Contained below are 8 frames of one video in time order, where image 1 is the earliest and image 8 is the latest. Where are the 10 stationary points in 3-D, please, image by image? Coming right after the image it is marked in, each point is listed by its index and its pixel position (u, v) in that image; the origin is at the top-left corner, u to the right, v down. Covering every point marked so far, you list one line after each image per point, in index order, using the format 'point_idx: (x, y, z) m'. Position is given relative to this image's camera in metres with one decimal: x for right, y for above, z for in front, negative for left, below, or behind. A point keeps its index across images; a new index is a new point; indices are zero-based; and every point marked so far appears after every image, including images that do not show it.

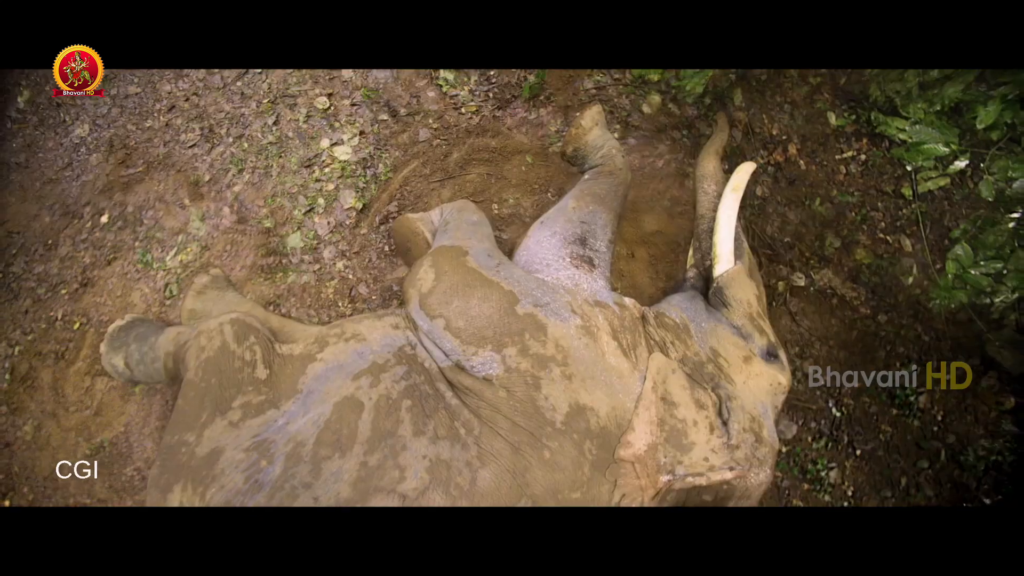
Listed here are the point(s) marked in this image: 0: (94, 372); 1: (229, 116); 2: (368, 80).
0: (-2.4, -0.5, +2.4) m
1: (-1.9, +1.2, +2.7) m
2: (-1.0, +1.4, +2.7) m
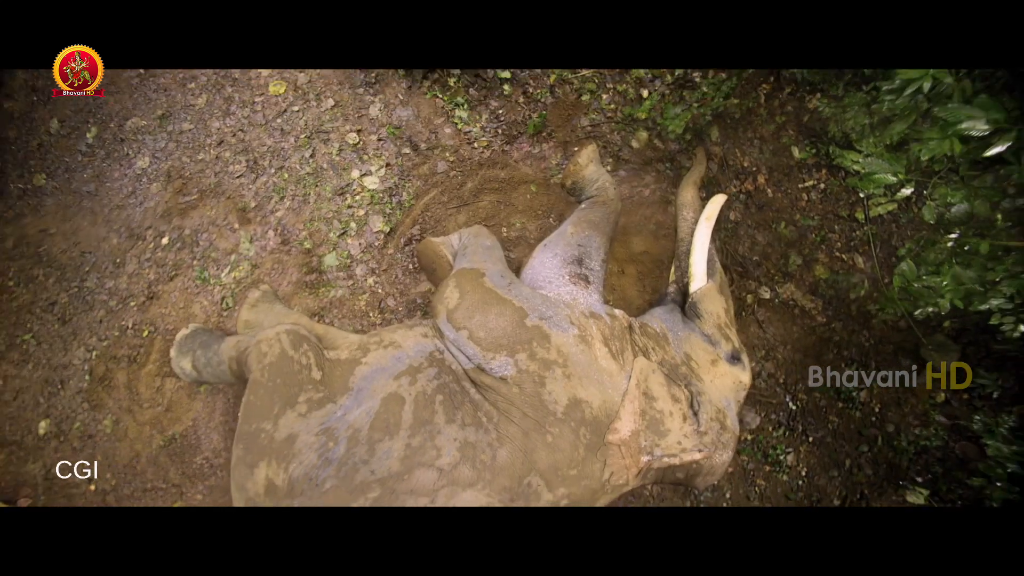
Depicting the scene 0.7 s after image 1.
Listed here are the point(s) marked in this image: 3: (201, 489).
0: (-2.4, -0.6, +2.8) m
1: (-1.8, +1.1, +3.1) m
2: (-0.9, +1.3, +3.1) m
3: (-2.0, -1.4, +2.6) m
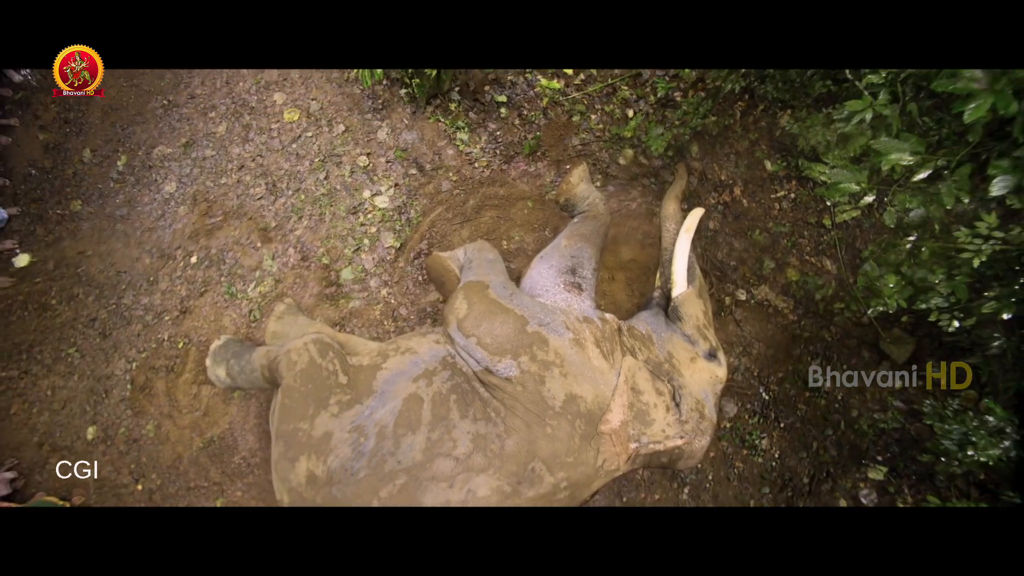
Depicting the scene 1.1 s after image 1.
0: (-2.3, -0.7, +3.1) m
1: (-1.9, +1.0, +3.4) m
2: (-0.9, +1.2, +3.4) m
3: (-1.9, -1.5, +2.9) m
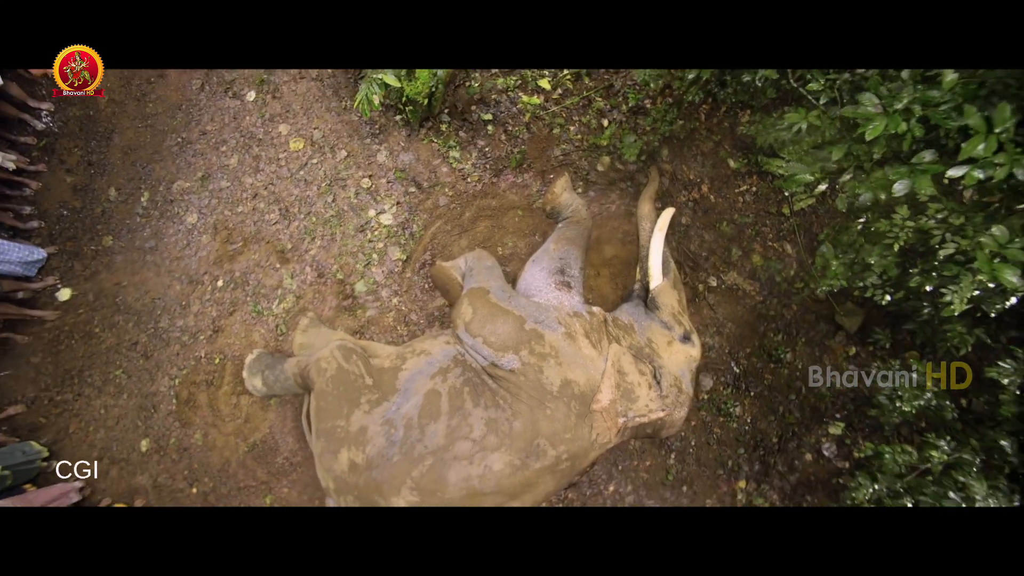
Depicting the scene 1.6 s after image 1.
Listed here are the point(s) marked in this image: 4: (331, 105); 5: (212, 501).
0: (-2.3, -0.9, +3.4) m
1: (-2.0, +0.8, +3.7) m
2: (-1.0, +1.1, +3.7) m
3: (-1.8, -1.6, +3.3) m
4: (-1.7, +1.7, +3.8) m
5: (-2.4, -1.8, +3.3) m
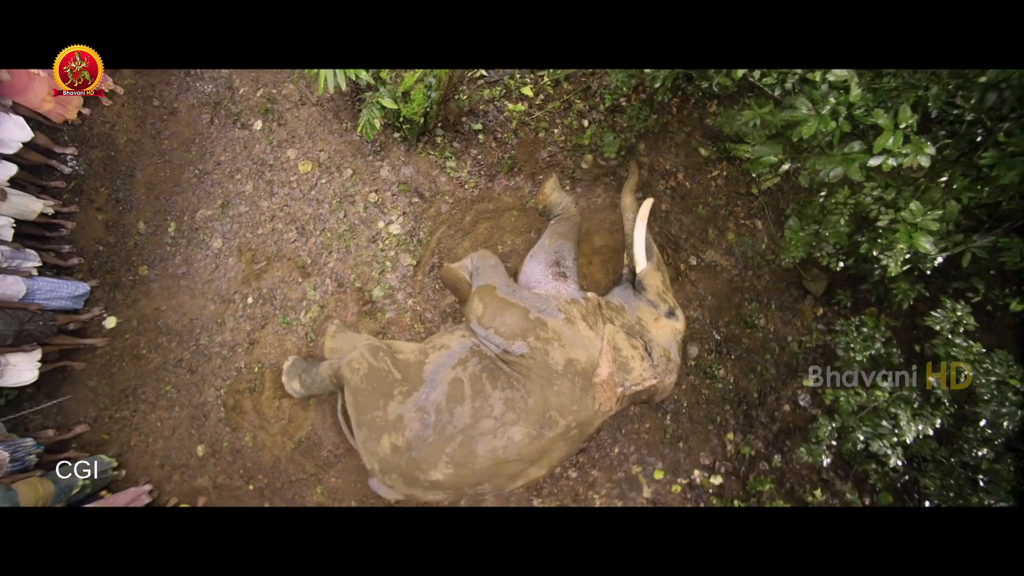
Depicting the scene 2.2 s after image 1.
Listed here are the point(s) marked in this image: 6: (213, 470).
0: (-2.2, -1.0, +3.8) m
1: (-2.0, +0.7, +4.1) m
2: (-1.1, +1.1, +4.1) m
3: (-1.7, -1.7, +3.8) m
4: (-1.8, +1.6, +4.1) m
5: (-2.3, -1.9, +3.8) m
6: (-2.8, -1.7, +3.9) m
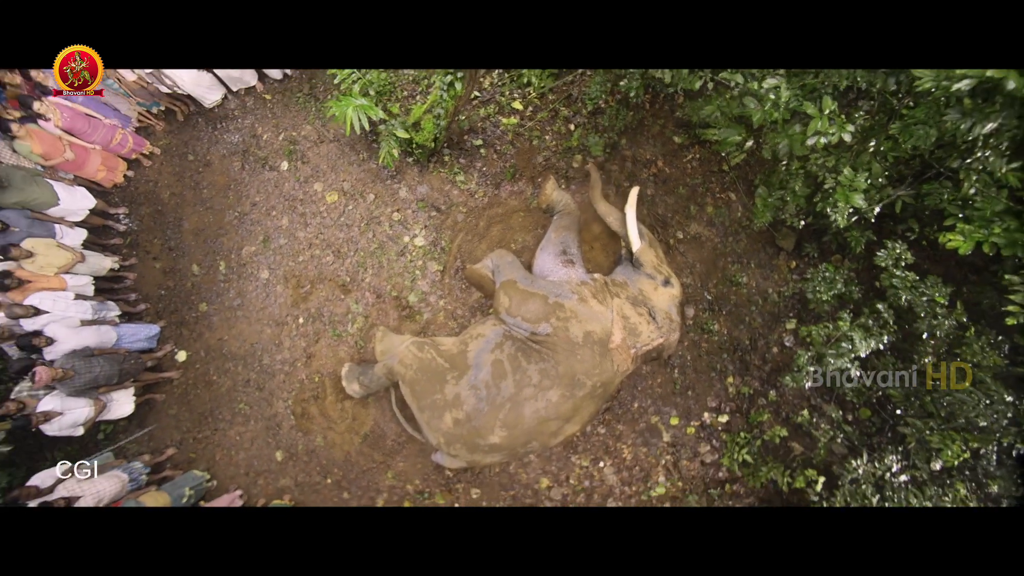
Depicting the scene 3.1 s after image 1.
0: (-1.9, -1.2, +4.4) m
1: (-1.9, +0.6, +4.6) m
2: (-1.1, +1.1, +4.6) m
3: (-1.2, -1.8, +4.4) m
4: (-1.8, +1.5, +4.7) m
5: (-1.8, -2.1, +4.4) m
6: (-2.4, -2.0, +4.4) m
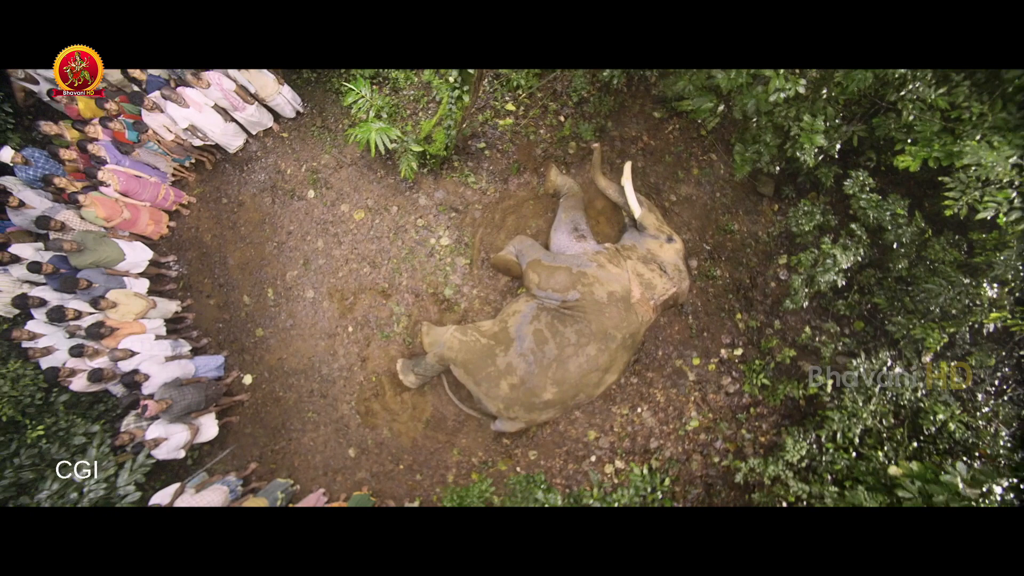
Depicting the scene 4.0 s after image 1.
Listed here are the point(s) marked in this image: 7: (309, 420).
0: (-1.4, -1.3, +4.9) m
1: (-1.7, +0.5, +5.1) m
2: (-1.0, +1.1, +5.1) m
3: (-0.7, -1.8, +4.9) m
4: (-1.8, +1.4, +5.2) m
5: (-1.2, -2.1, +4.9) m
6: (-1.8, -2.1, +4.9) m
7: (-2.5, -1.6, +5.0) m
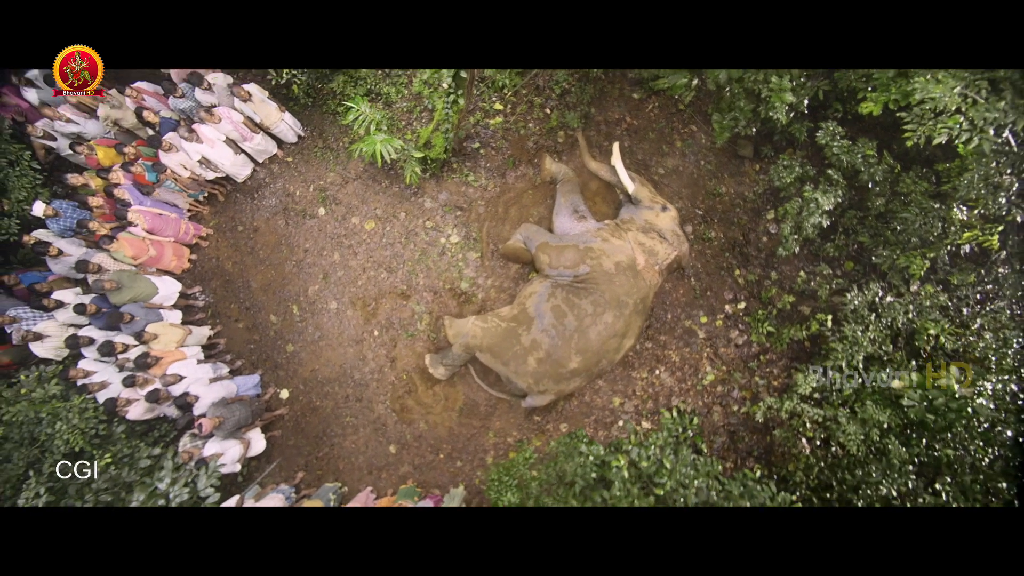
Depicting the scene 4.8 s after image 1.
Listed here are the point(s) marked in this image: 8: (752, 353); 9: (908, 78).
0: (-1.0, -1.3, +5.2) m
1: (-1.6, +0.4, +5.4) m
2: (-1.0, +1.1, +5.4) m
3: (-0.3, -1.6, +5.1) m
4: (-1.8, +1.3, +5.4) m
5: (-0.7, -2.1, +5.1) m
6: (-1.3, -2.1, +5.2) m
7: (-2.1, -1.8, +5.3) m
8: (+3.0, -0.8, +5.0) m
9: (+3.8, +2.0, +3.9) m
